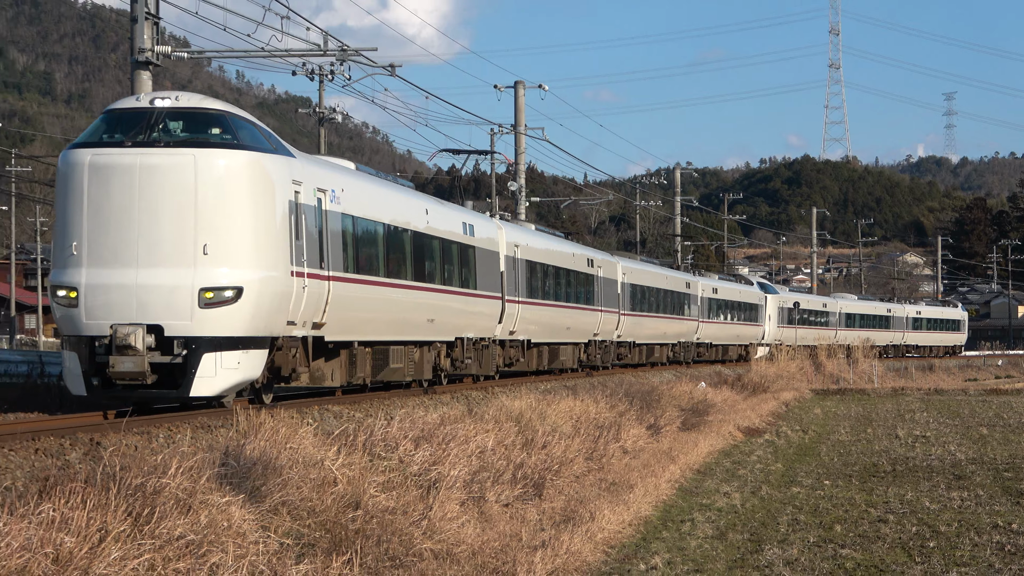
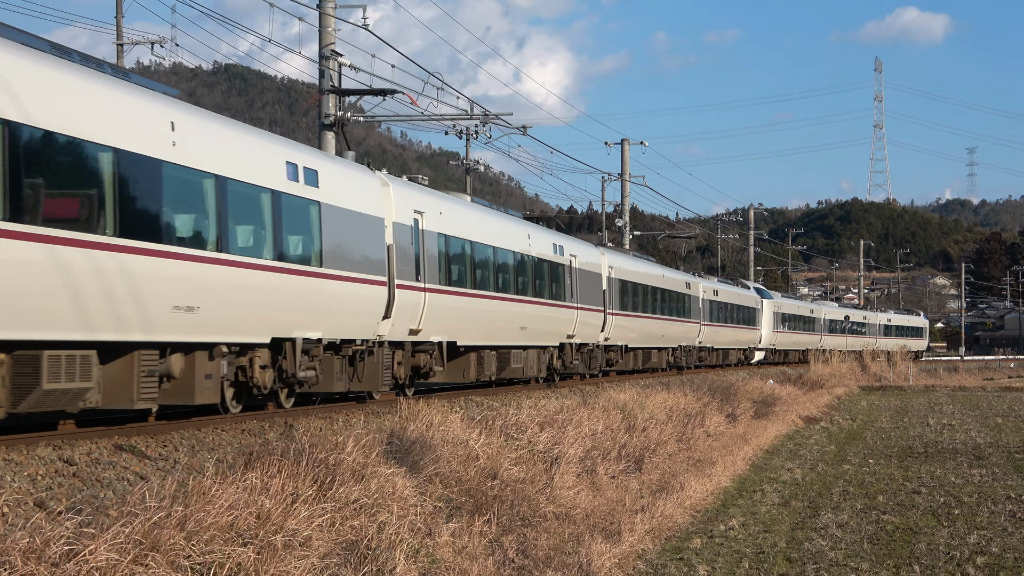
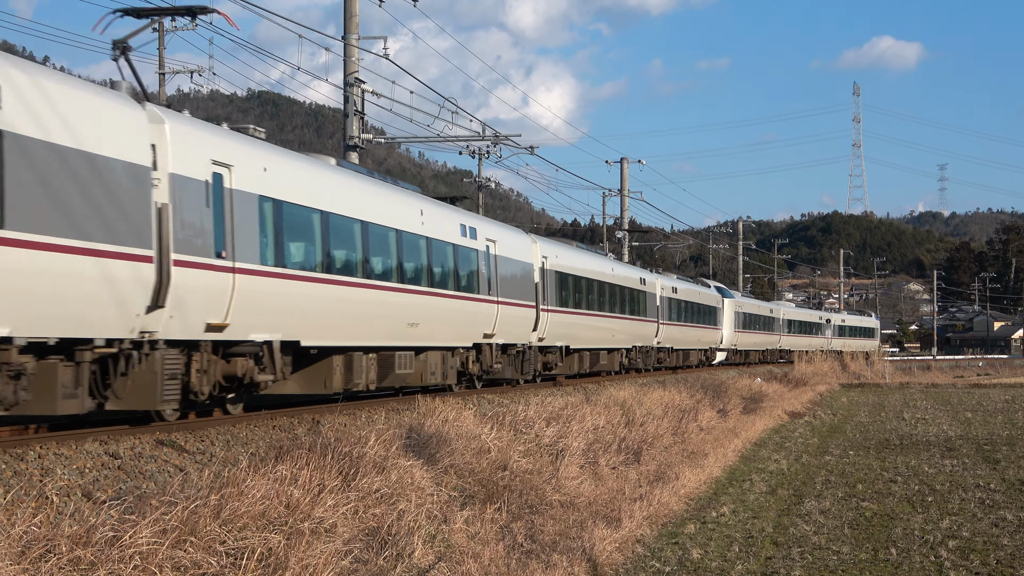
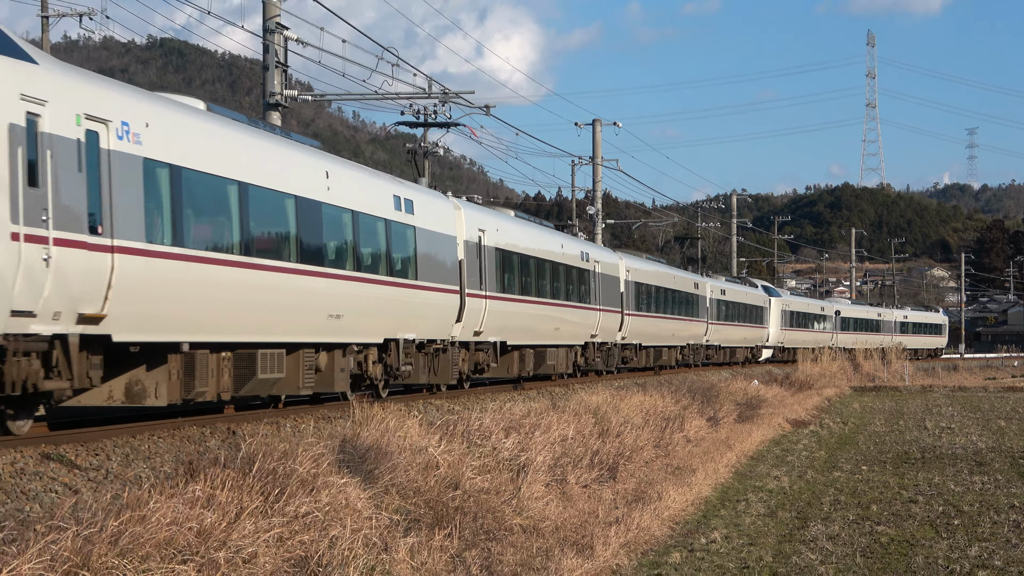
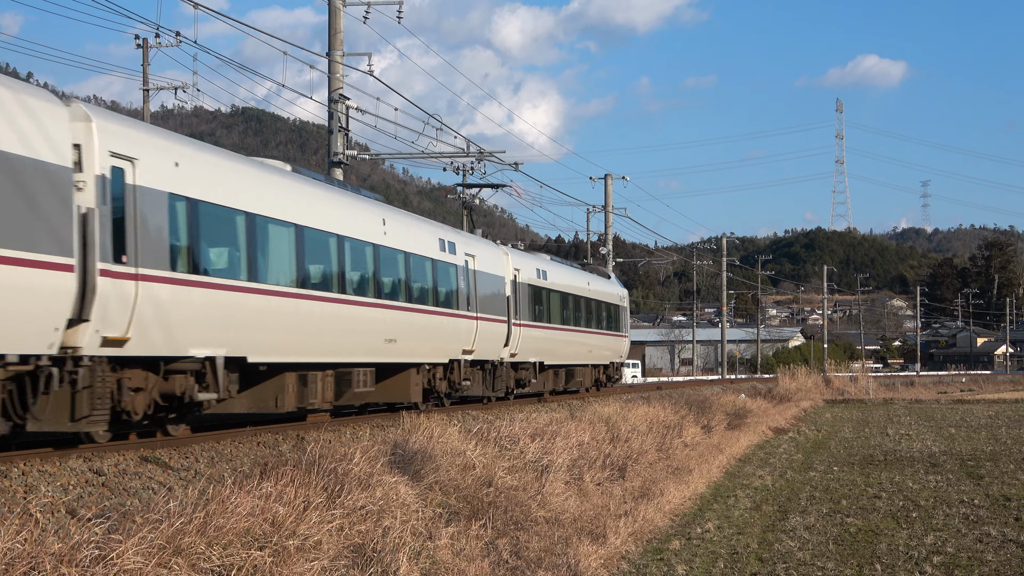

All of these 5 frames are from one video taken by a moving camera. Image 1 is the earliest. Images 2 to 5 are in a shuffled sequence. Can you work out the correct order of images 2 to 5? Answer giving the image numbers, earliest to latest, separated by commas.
4, 2, 3, 5
